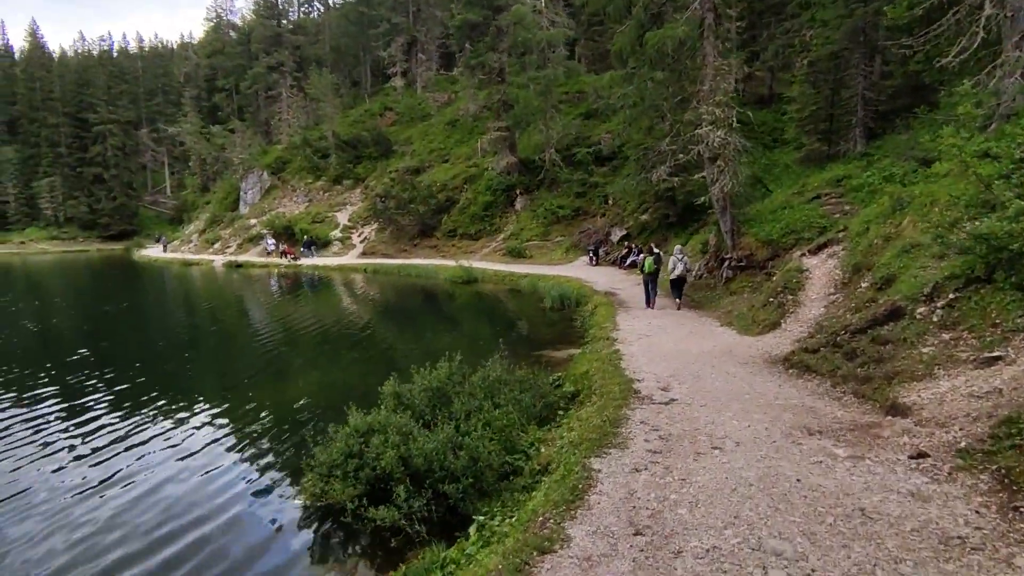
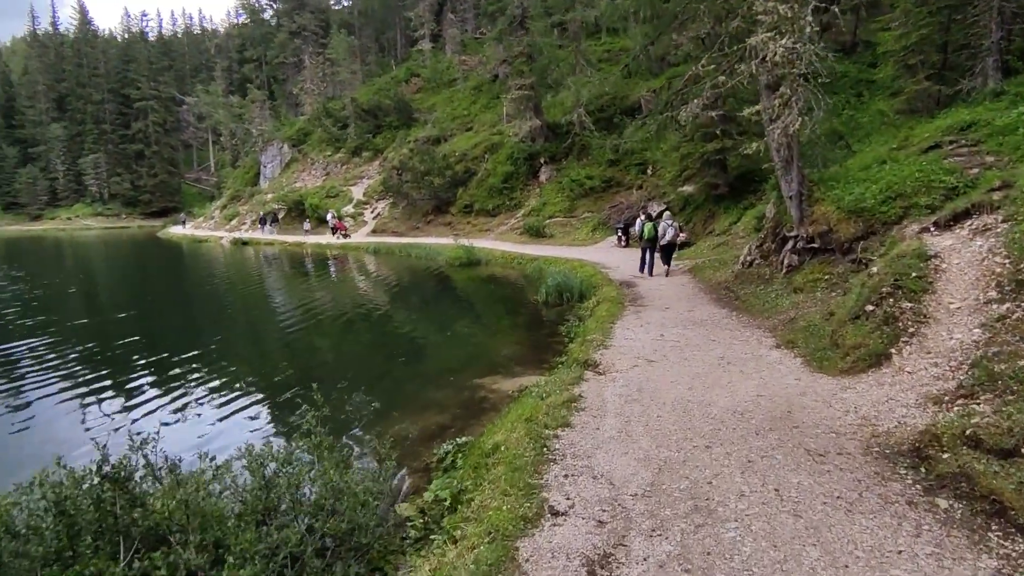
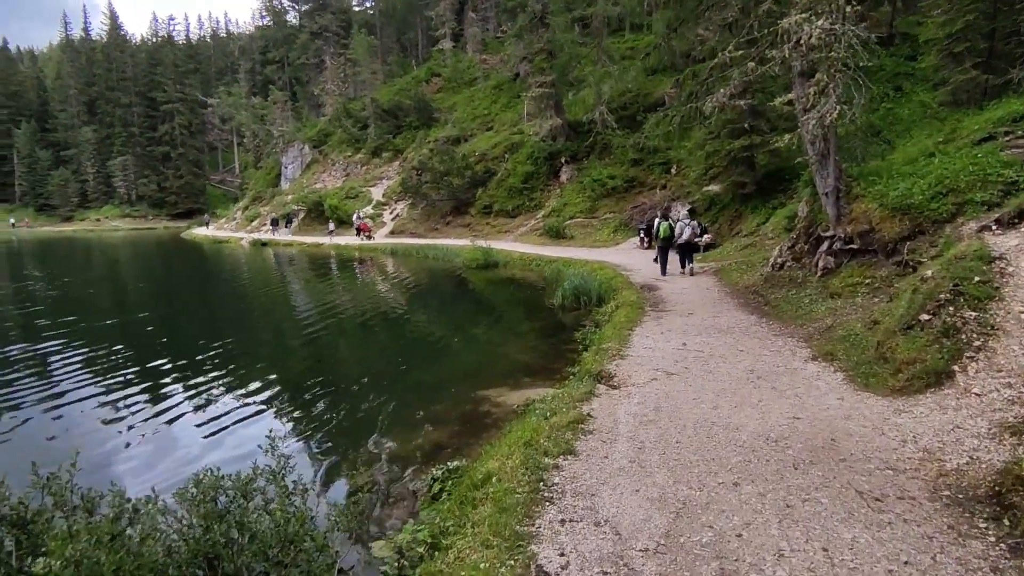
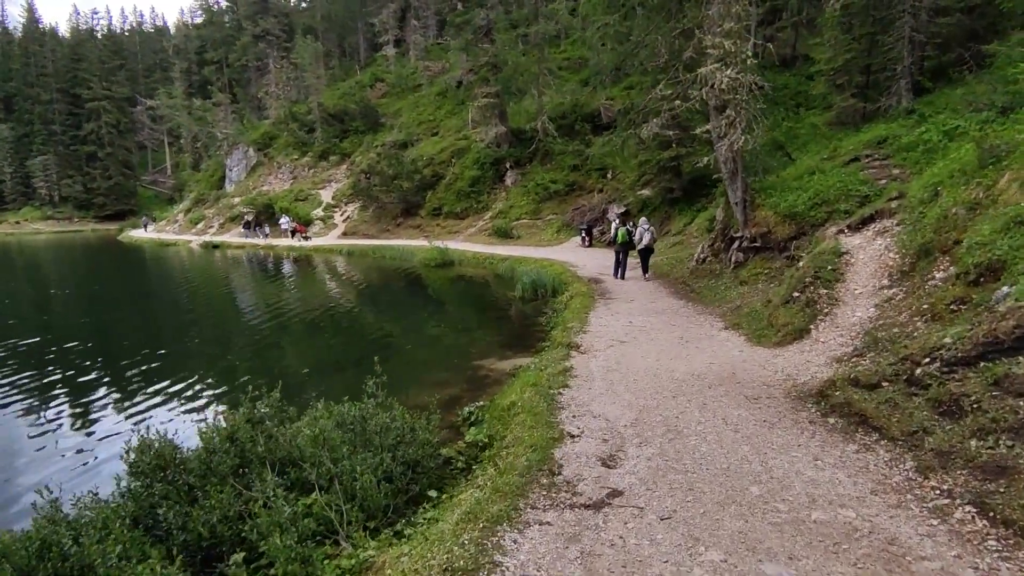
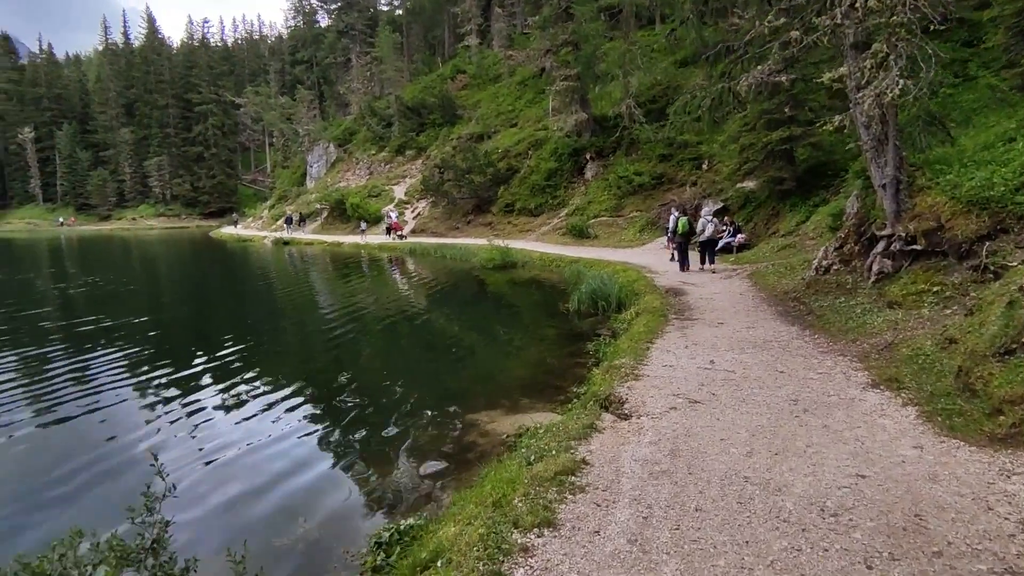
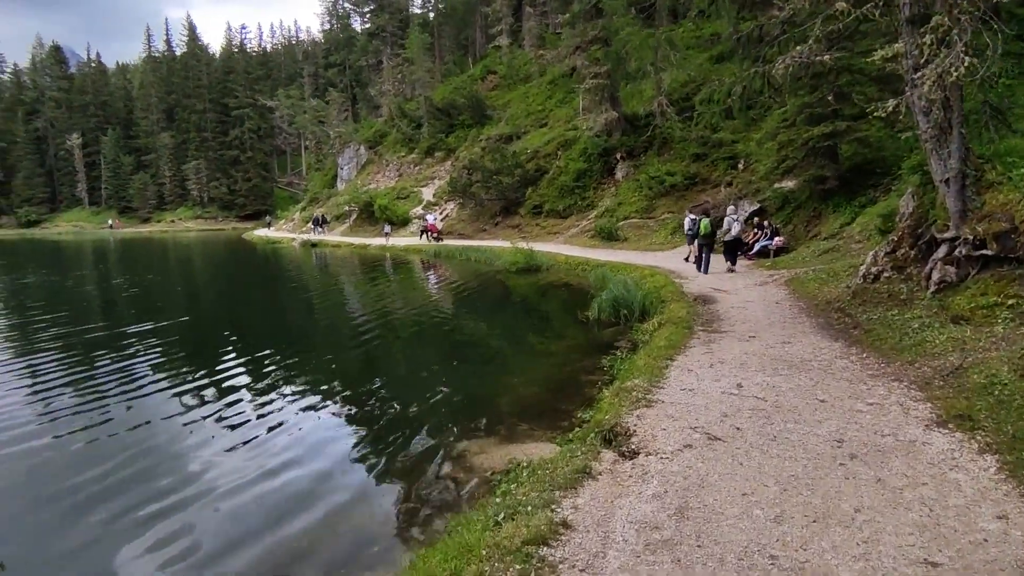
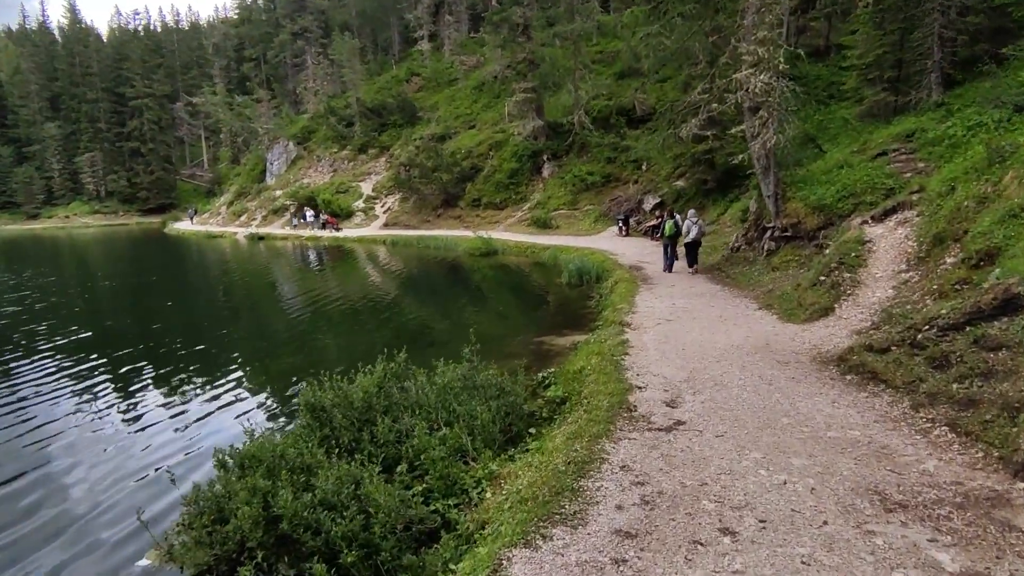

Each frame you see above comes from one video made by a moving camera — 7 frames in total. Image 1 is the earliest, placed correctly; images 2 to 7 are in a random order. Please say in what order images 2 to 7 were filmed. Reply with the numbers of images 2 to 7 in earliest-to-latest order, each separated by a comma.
7, 4, 2, 3, 5, 6
